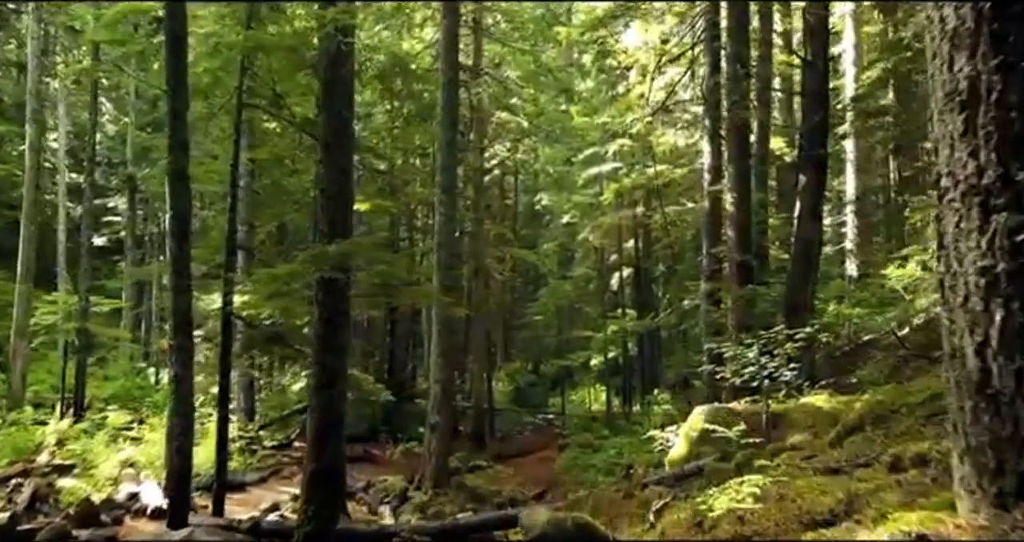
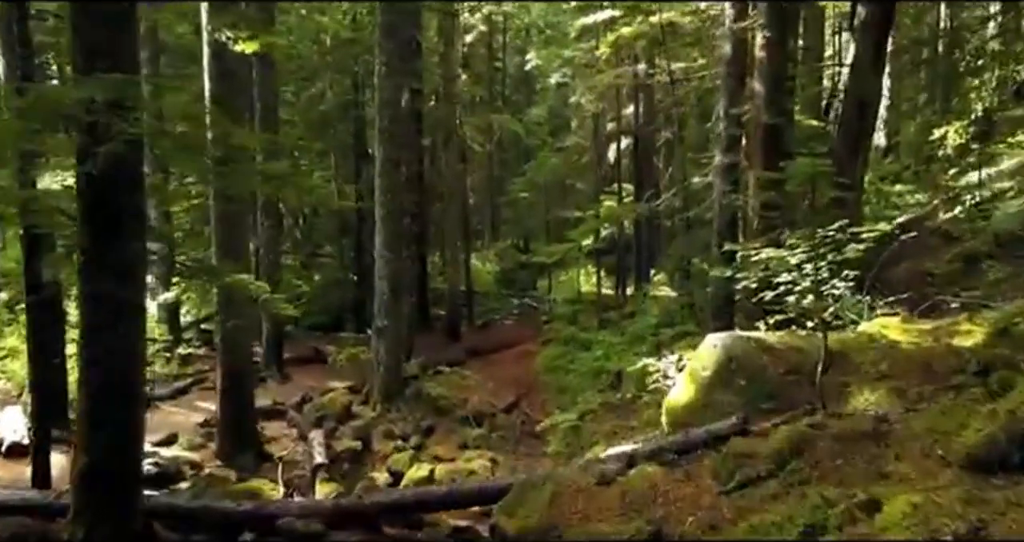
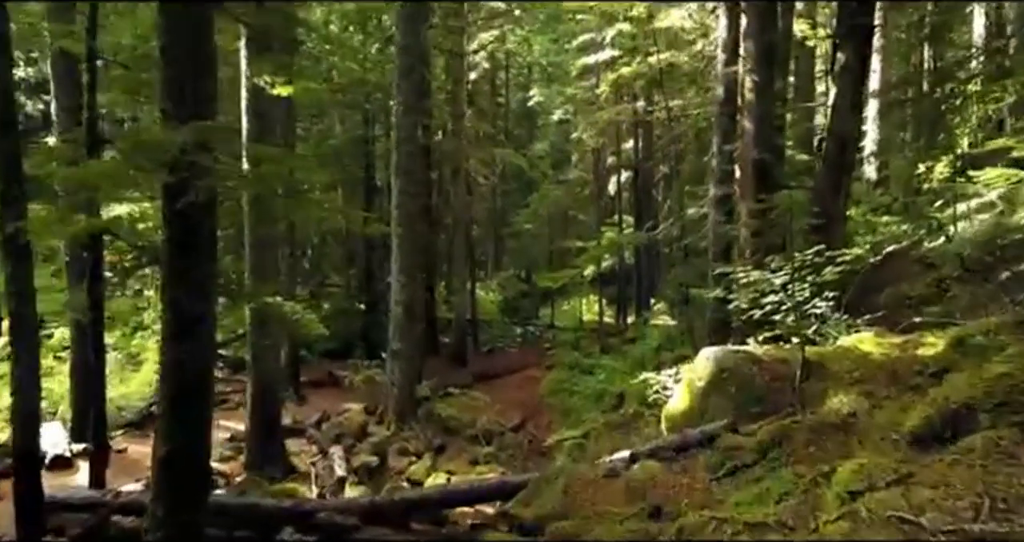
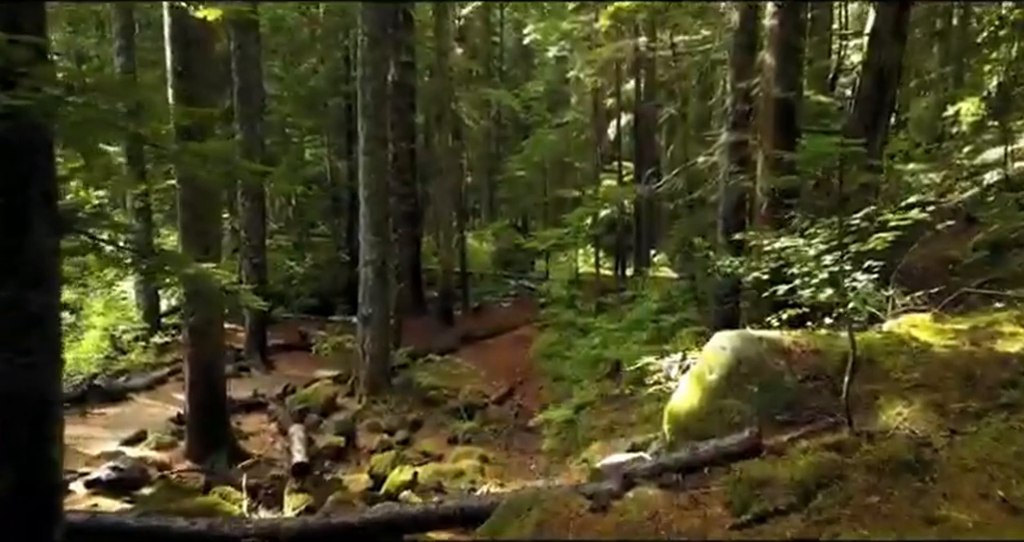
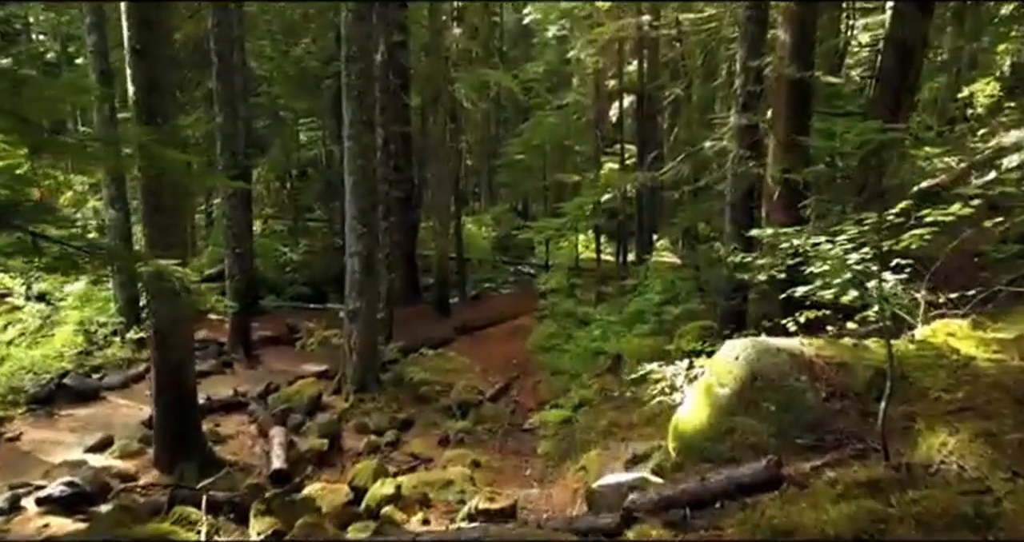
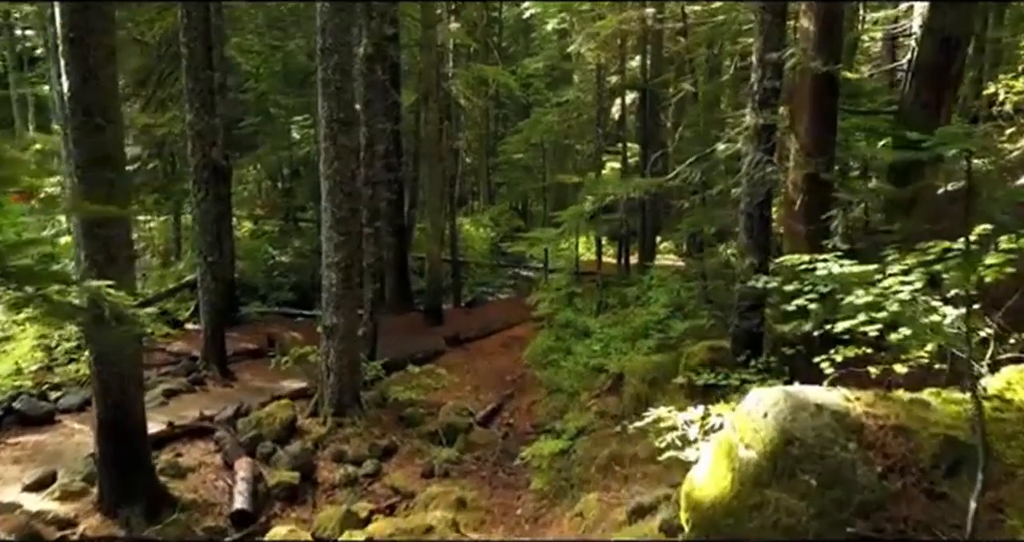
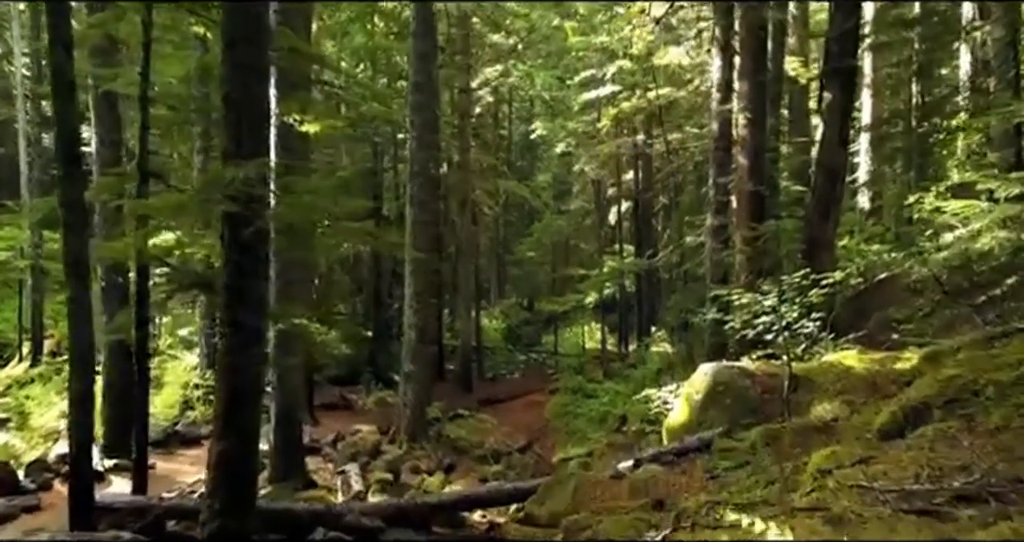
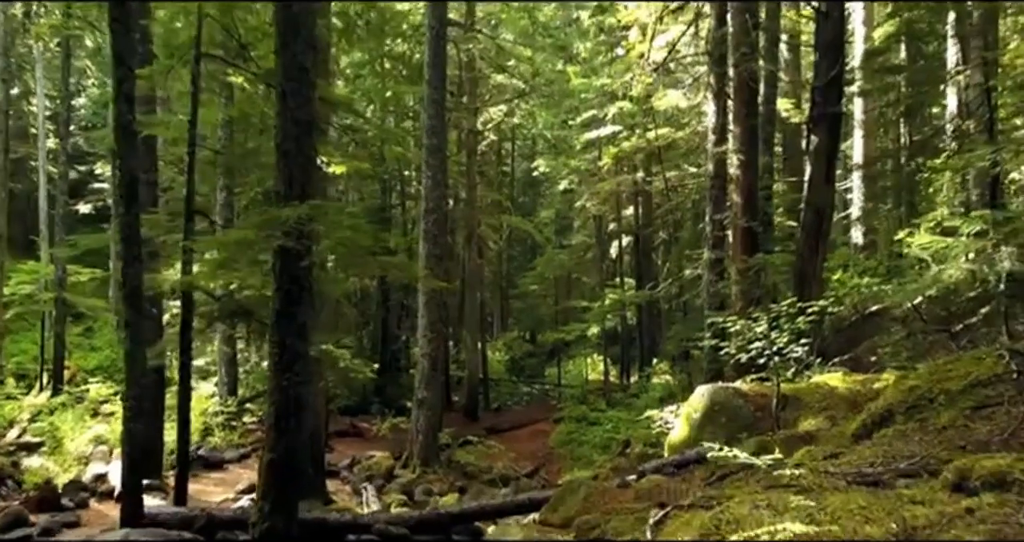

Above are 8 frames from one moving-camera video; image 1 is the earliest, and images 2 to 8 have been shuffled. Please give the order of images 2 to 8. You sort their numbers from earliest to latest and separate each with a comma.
8, 7, 3, 2, 4, 5, 6
